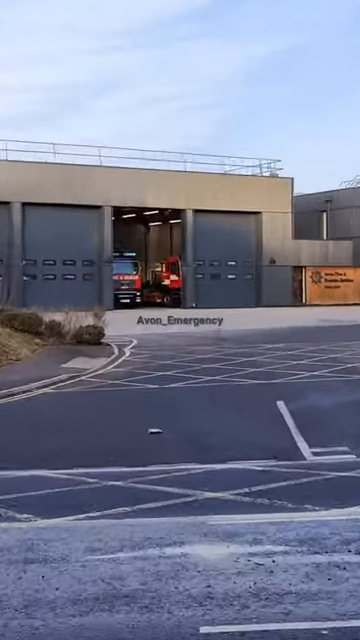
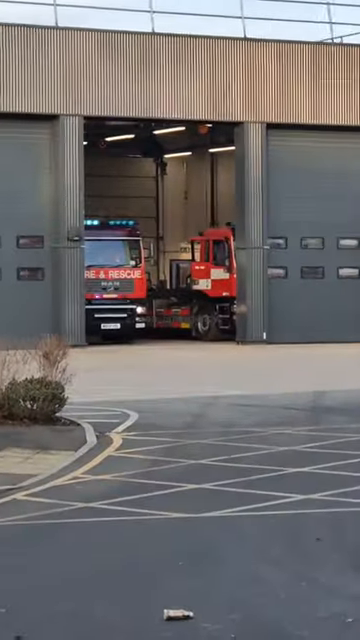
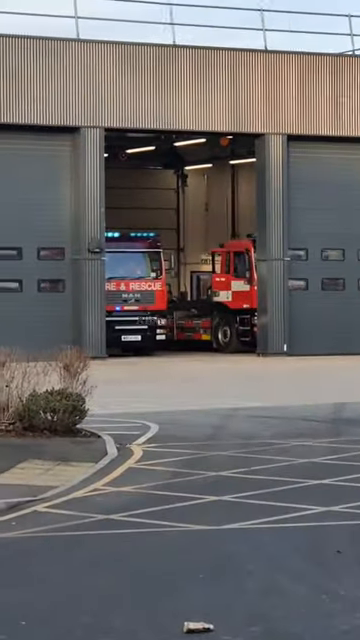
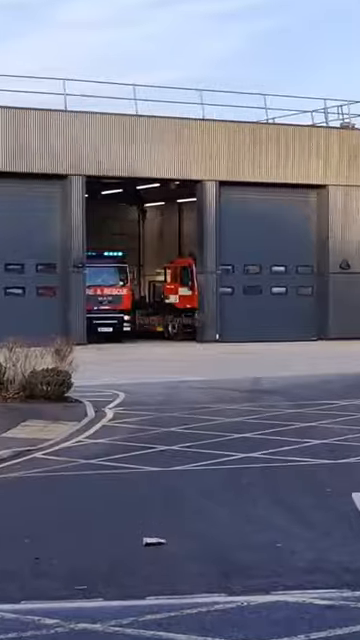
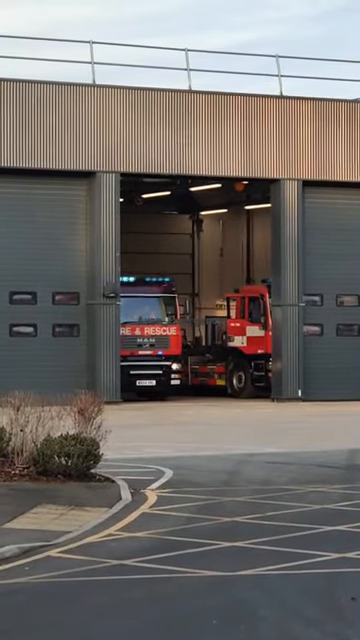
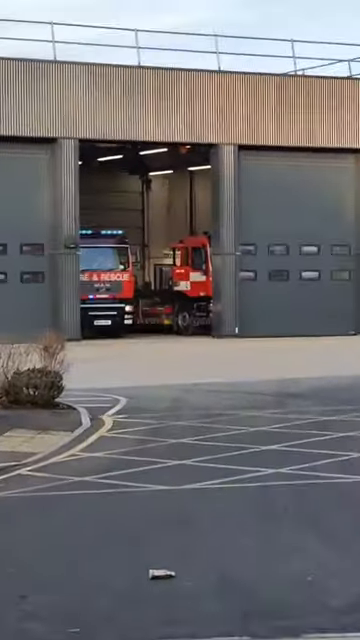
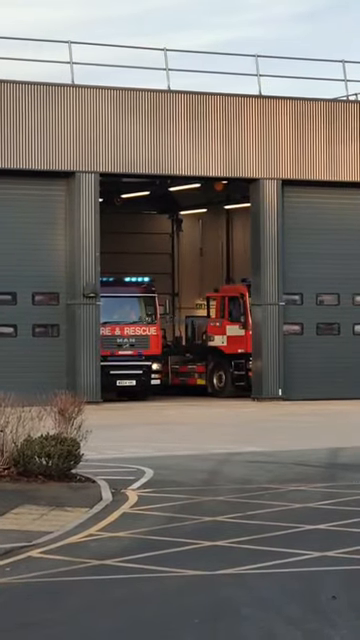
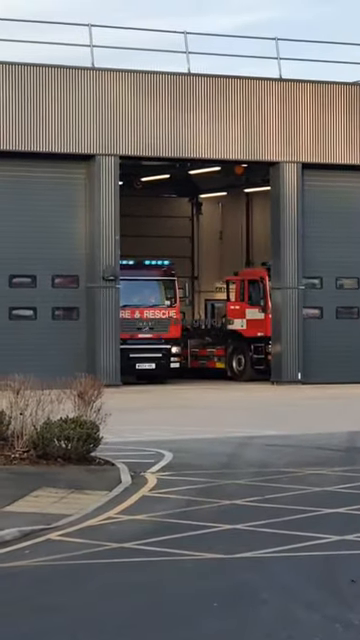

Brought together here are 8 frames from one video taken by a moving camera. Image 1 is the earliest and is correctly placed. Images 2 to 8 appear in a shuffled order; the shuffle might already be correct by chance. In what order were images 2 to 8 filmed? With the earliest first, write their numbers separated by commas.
4, 6, 2, 3, 8, 5, 7
